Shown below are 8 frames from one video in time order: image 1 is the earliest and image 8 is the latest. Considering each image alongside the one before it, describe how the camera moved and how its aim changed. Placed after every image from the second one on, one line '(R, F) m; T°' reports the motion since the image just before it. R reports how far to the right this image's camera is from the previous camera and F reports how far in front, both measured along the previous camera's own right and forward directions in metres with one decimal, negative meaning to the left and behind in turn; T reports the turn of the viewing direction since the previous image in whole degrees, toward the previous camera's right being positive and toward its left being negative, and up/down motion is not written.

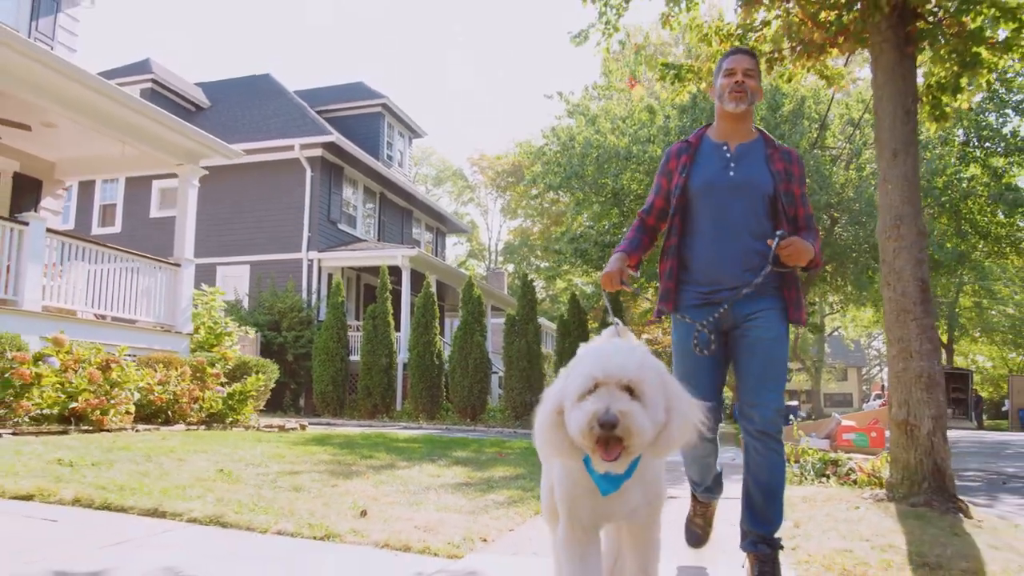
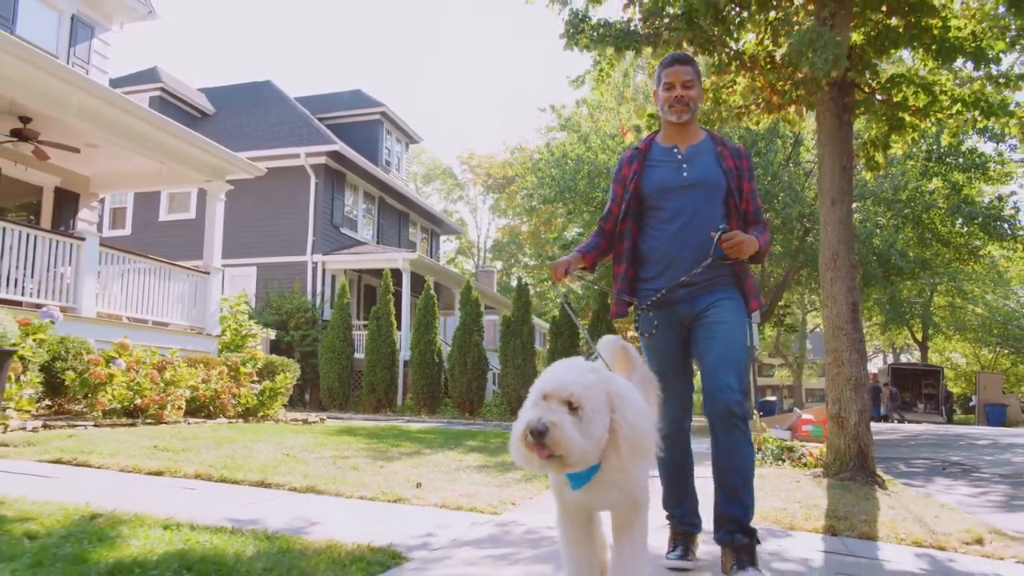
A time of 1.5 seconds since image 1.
(-0.2, -1.2) m; +1°
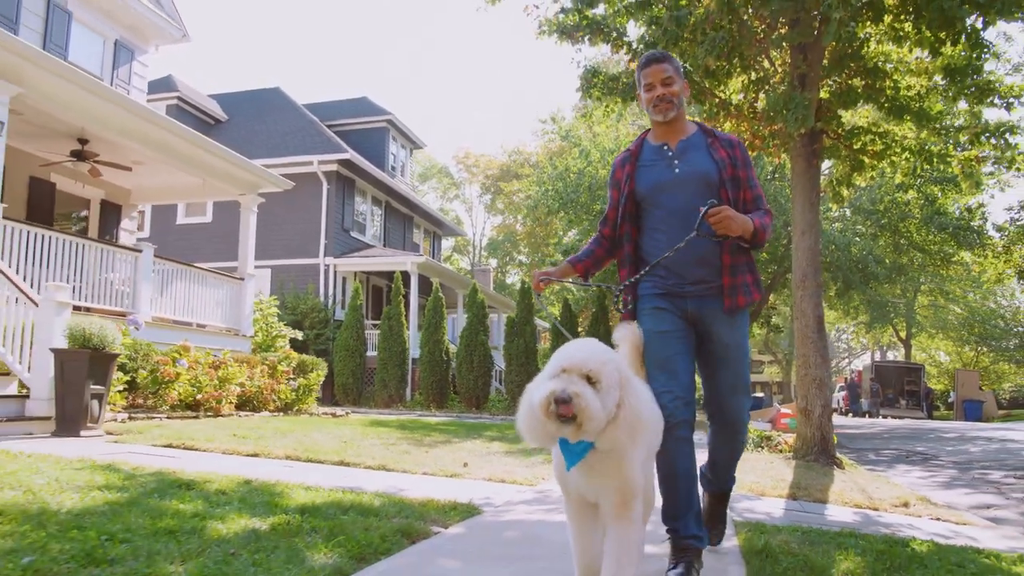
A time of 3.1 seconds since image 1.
(-0.3, -1.2) m; +1°
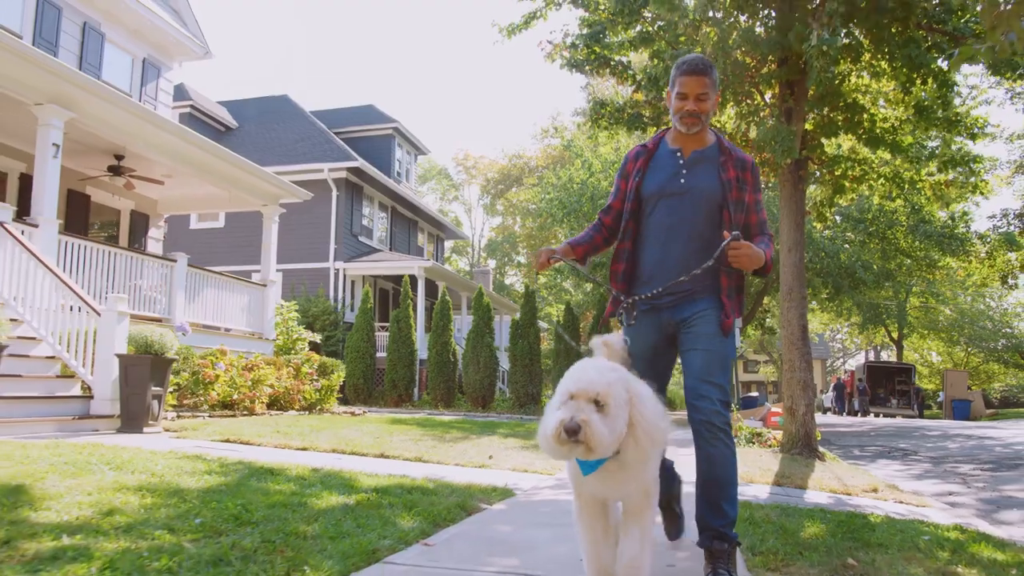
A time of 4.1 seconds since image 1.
(-0.2, -0.8) m; 0°
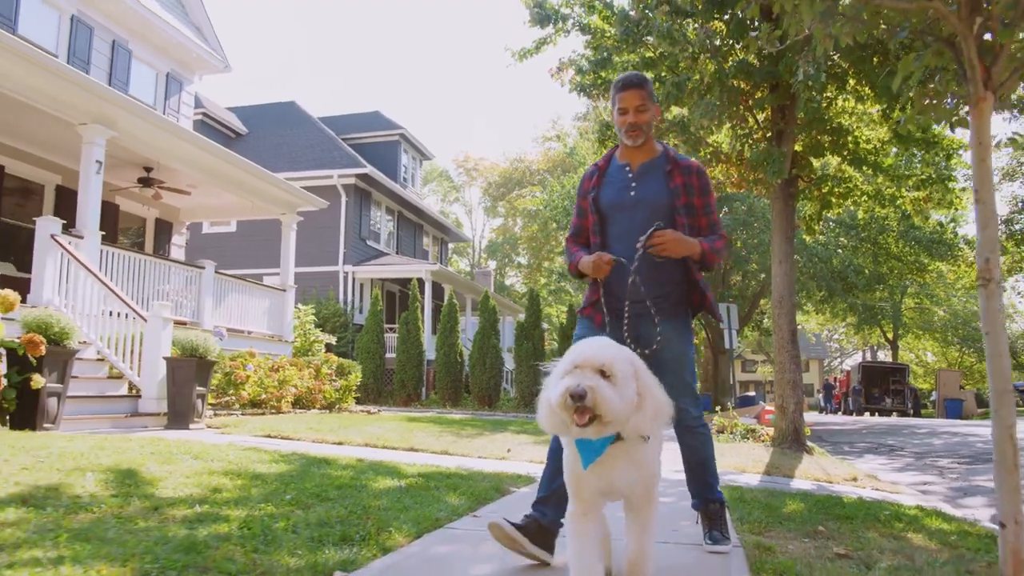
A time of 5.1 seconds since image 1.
(-0.2, -0.7) m; 0°
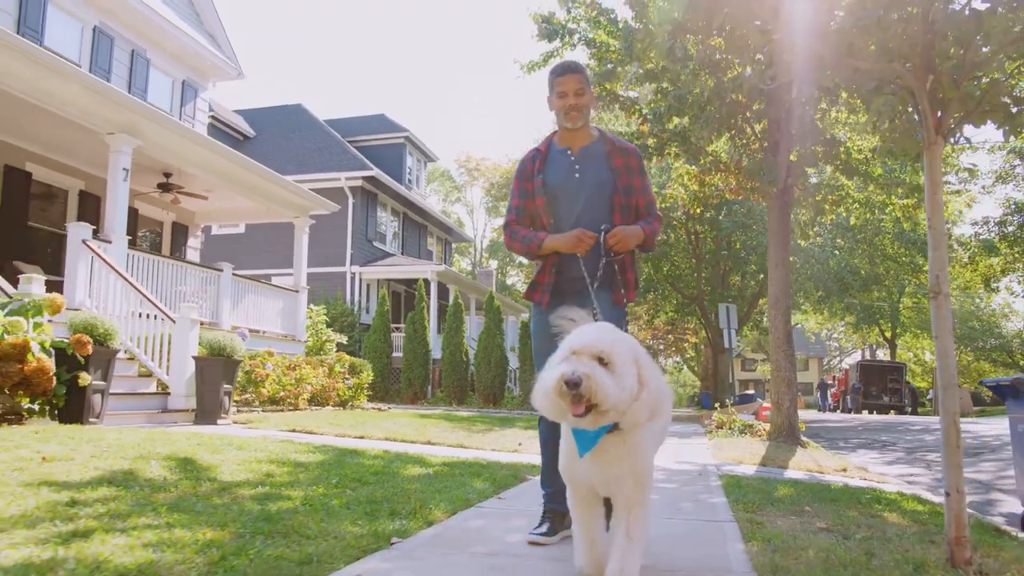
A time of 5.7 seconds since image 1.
(-0.1, -0.5) m; 0°
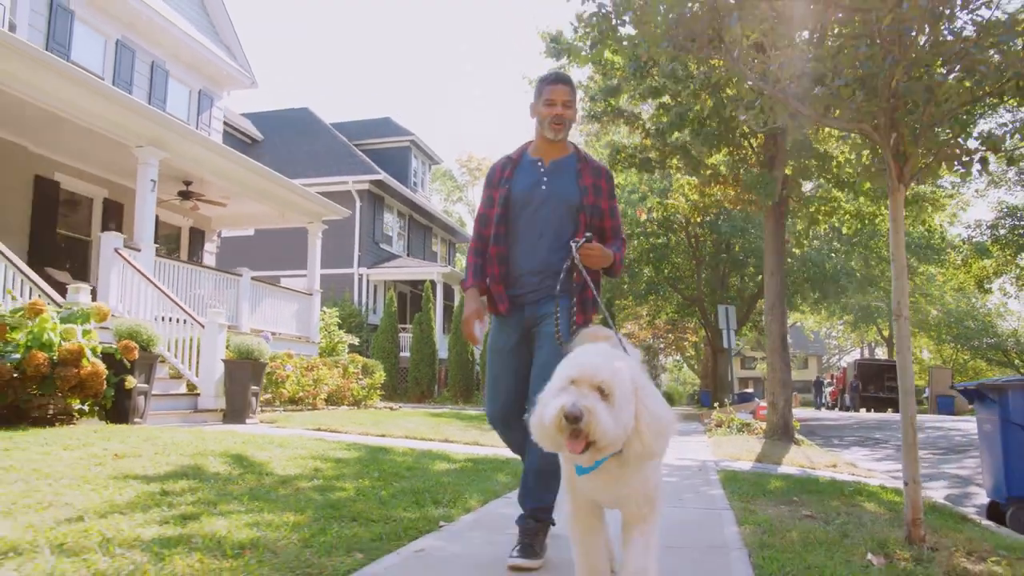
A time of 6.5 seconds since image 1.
(-0.1, -0.6) m; 0°
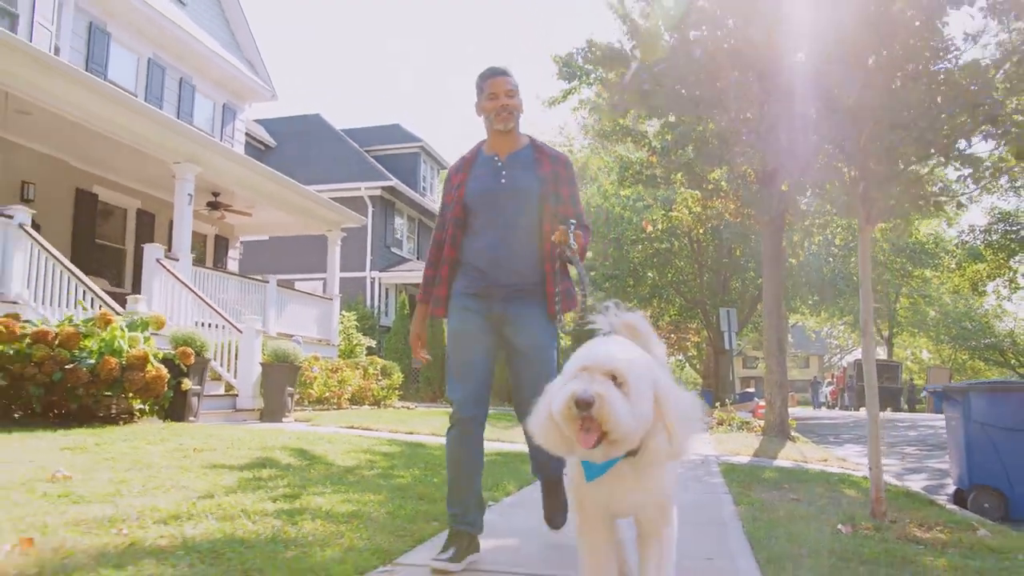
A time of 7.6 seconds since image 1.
(-0.2, -0.8) m; 0°
